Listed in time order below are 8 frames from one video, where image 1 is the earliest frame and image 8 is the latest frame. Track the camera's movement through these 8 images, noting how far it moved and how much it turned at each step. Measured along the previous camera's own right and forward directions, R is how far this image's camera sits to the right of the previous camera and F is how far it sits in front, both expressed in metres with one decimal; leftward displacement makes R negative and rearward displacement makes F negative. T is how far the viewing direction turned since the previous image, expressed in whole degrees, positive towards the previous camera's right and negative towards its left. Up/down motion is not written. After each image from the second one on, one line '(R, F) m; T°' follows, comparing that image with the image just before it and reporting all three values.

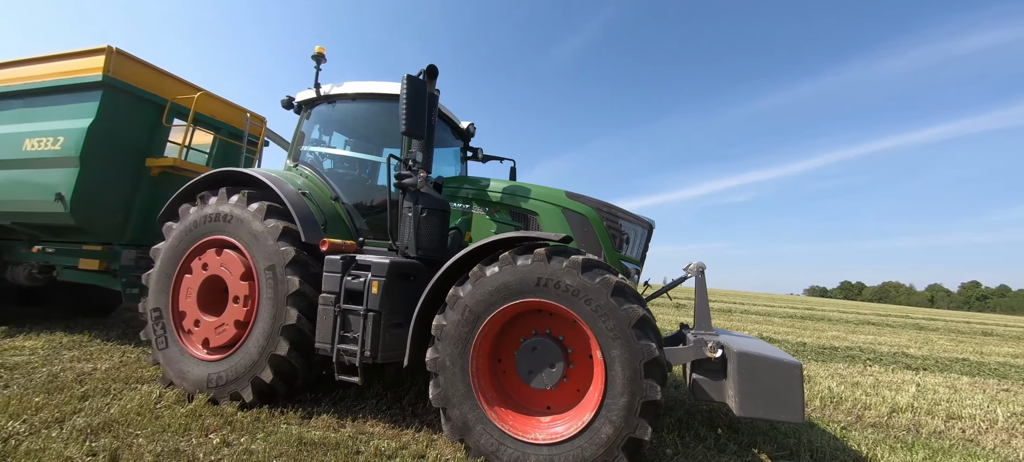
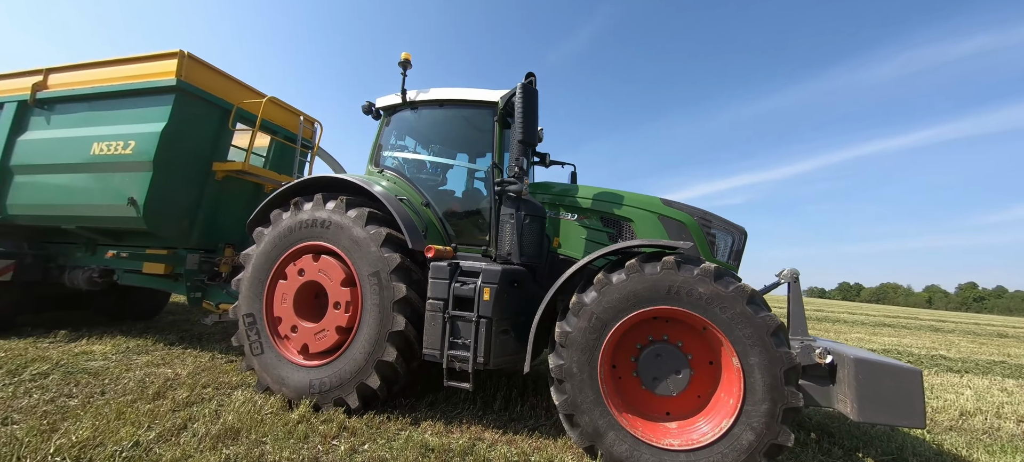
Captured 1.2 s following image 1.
(-0.7, 0.0) m; 0°
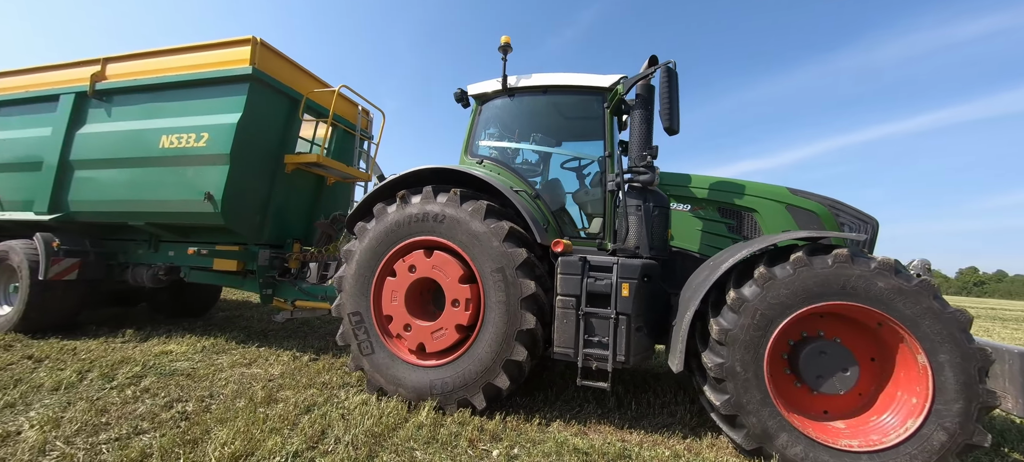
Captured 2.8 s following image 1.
(-0.8, +0.1) m; 0°
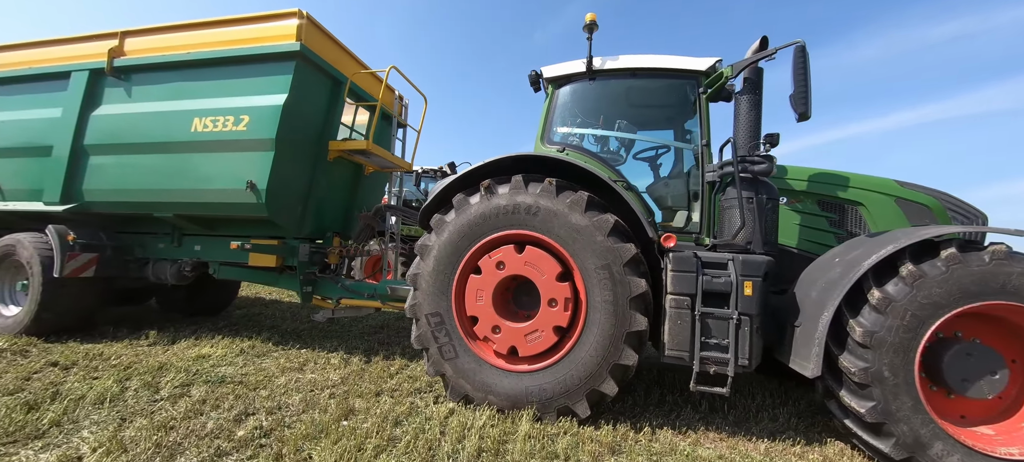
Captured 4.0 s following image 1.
(-0.7, +0.2) m; +2°
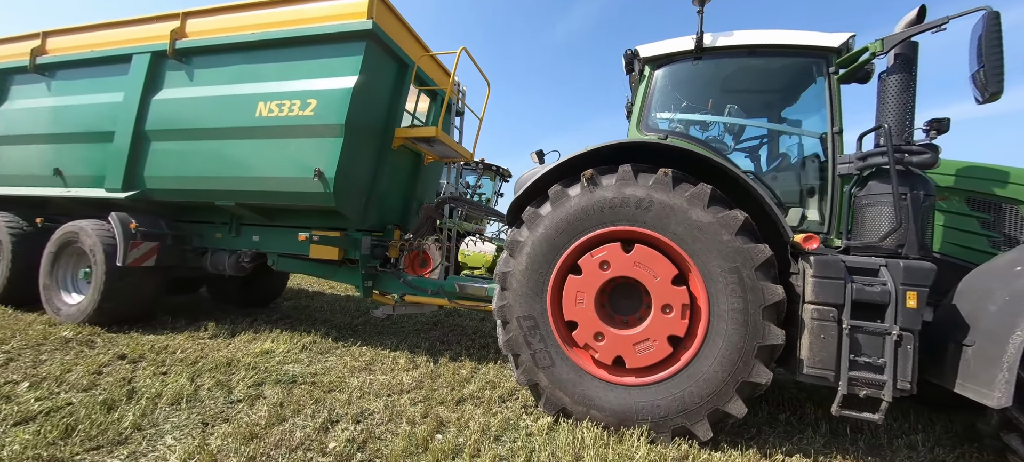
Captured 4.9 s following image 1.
(-0.5, +0.2) m; -2°
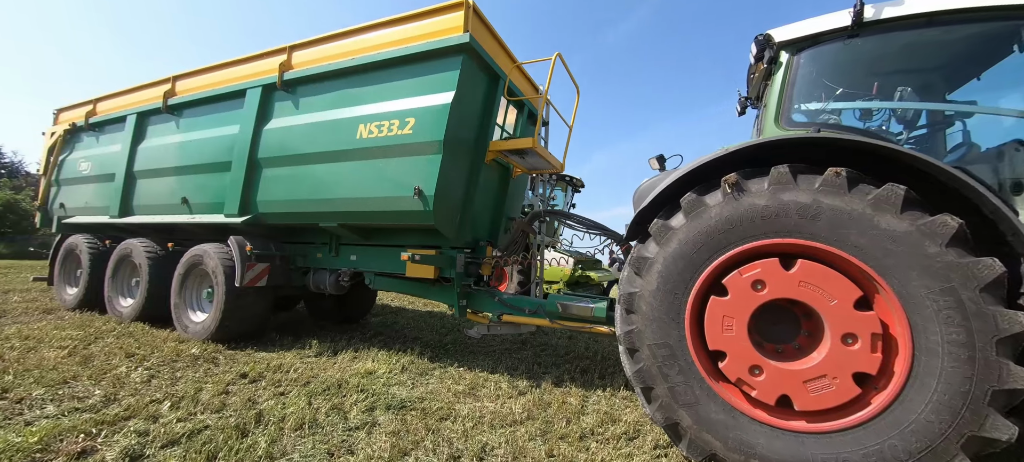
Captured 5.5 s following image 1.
(-0.4, +0.2) m; -8°
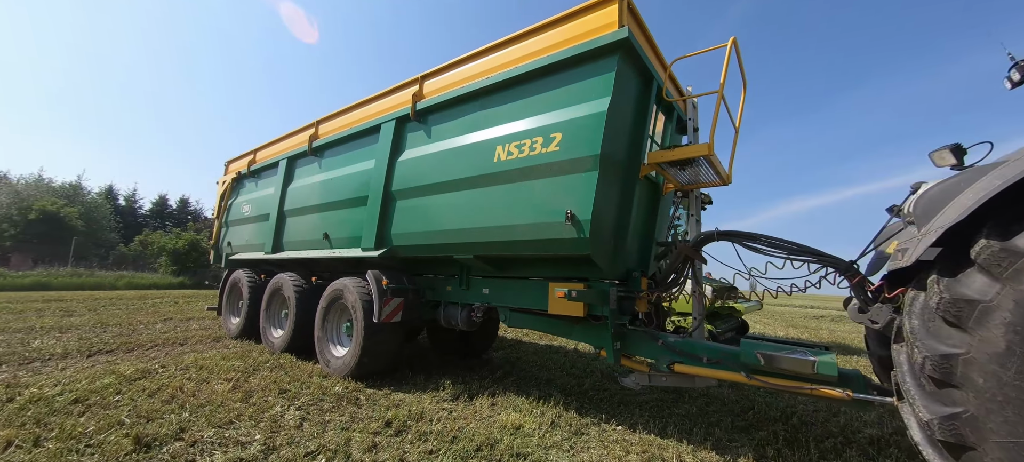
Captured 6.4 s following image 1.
(-0.5, +0.4) m; -13°
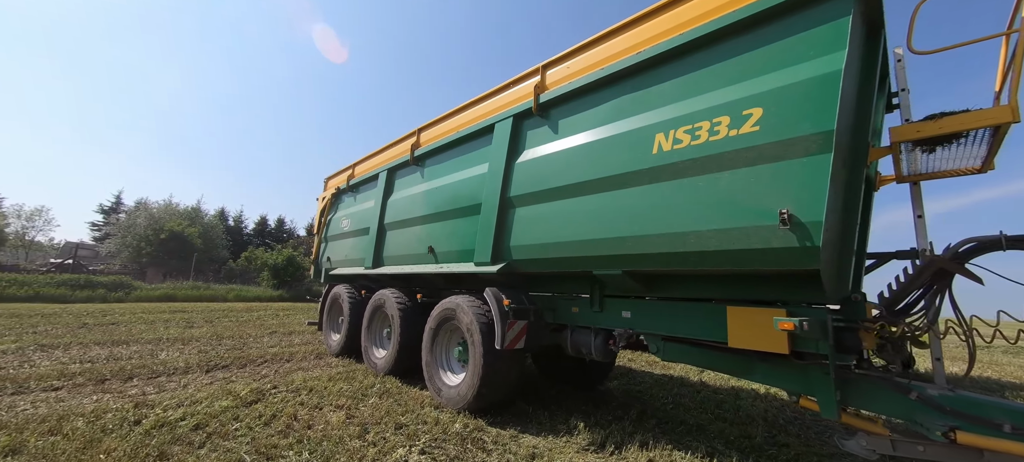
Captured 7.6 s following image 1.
(-0.6, +0.5) m; -9°
